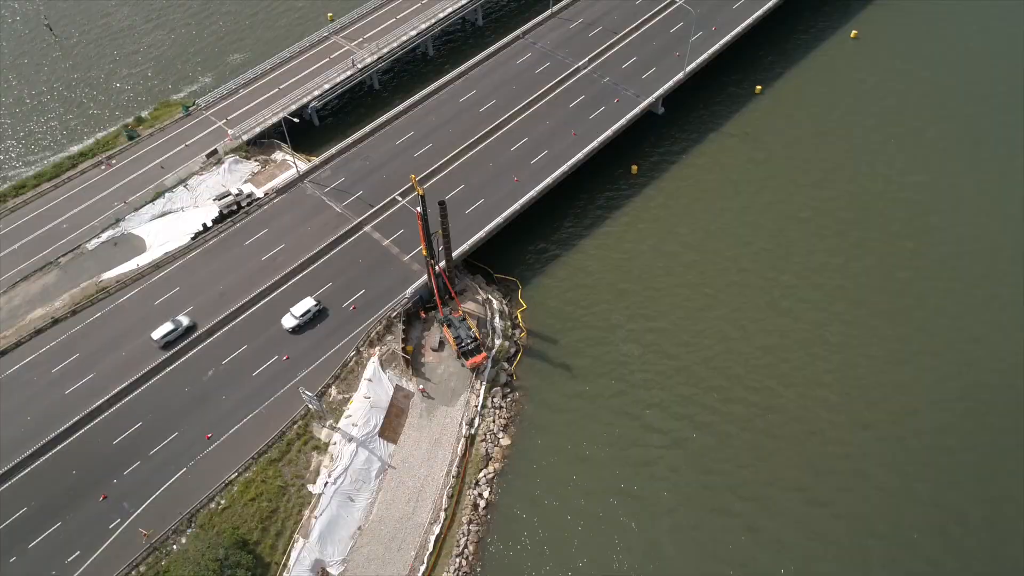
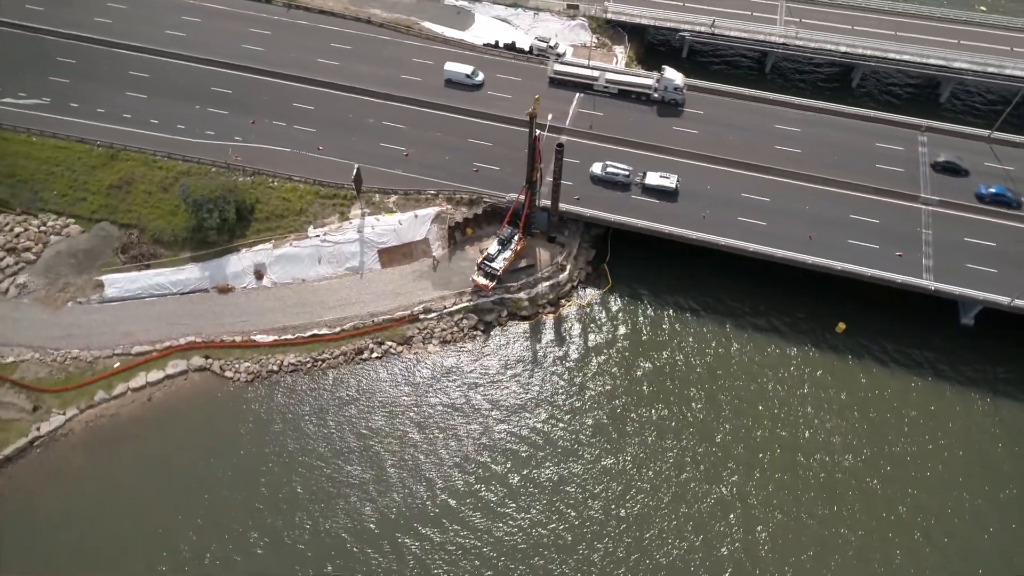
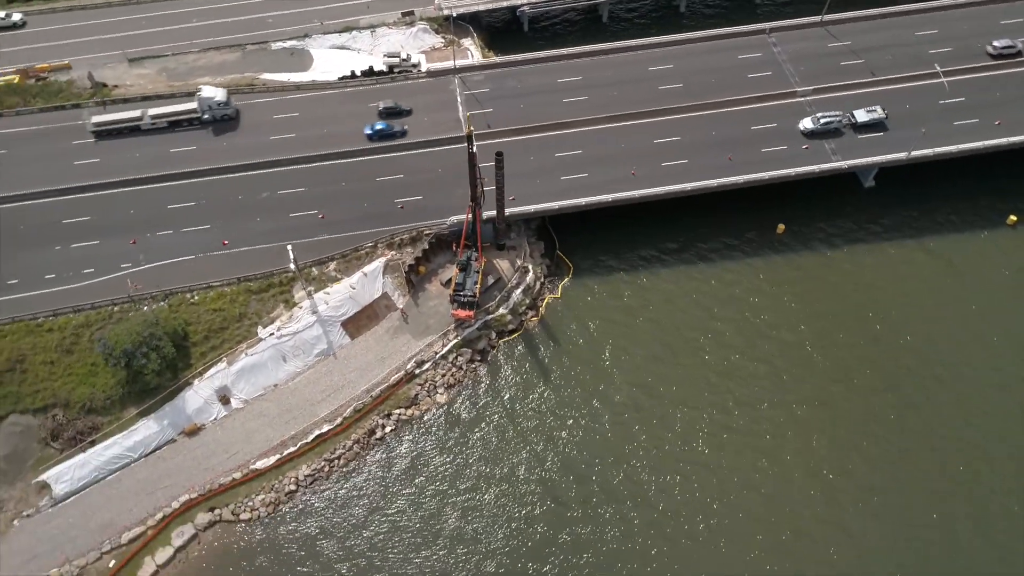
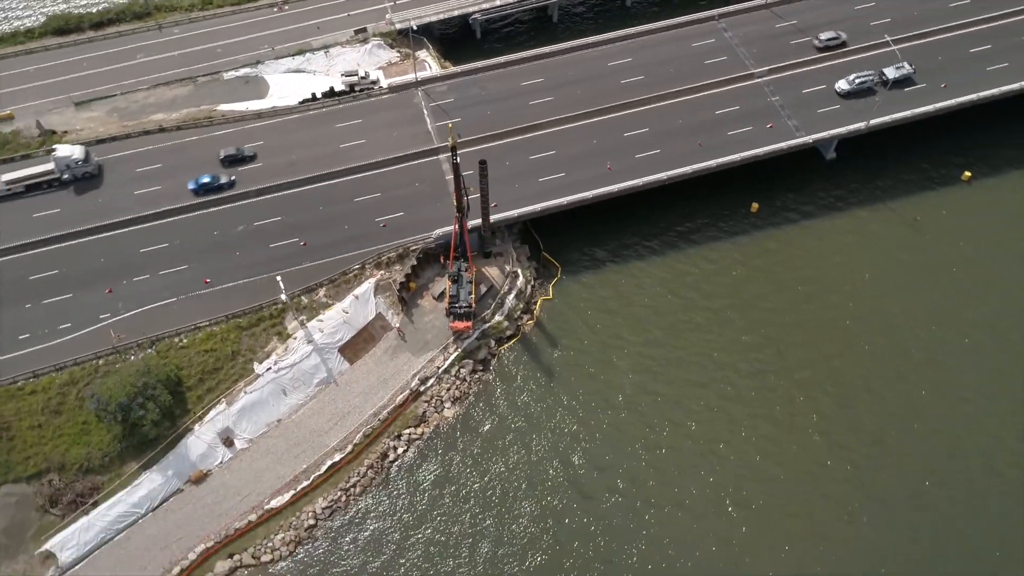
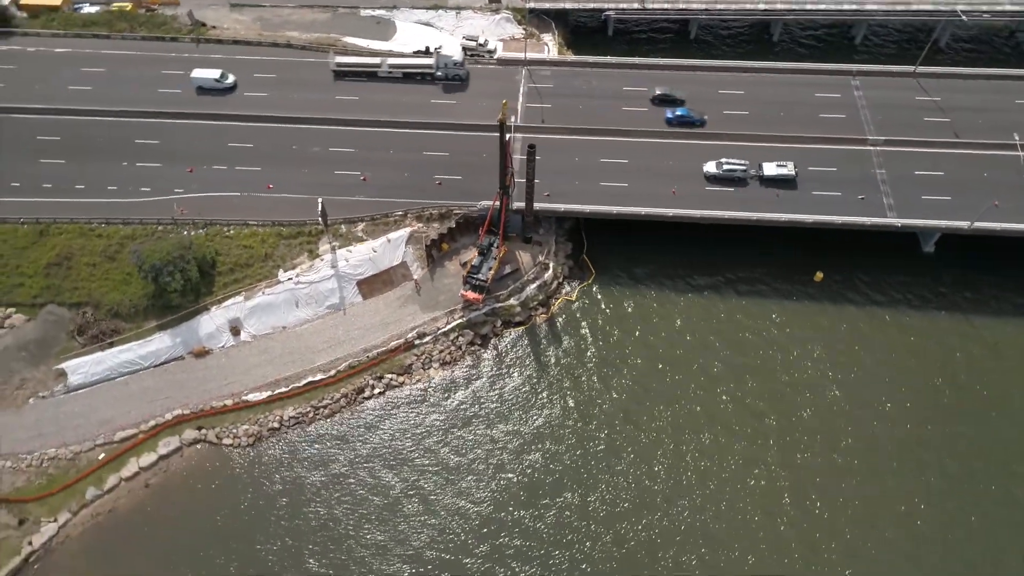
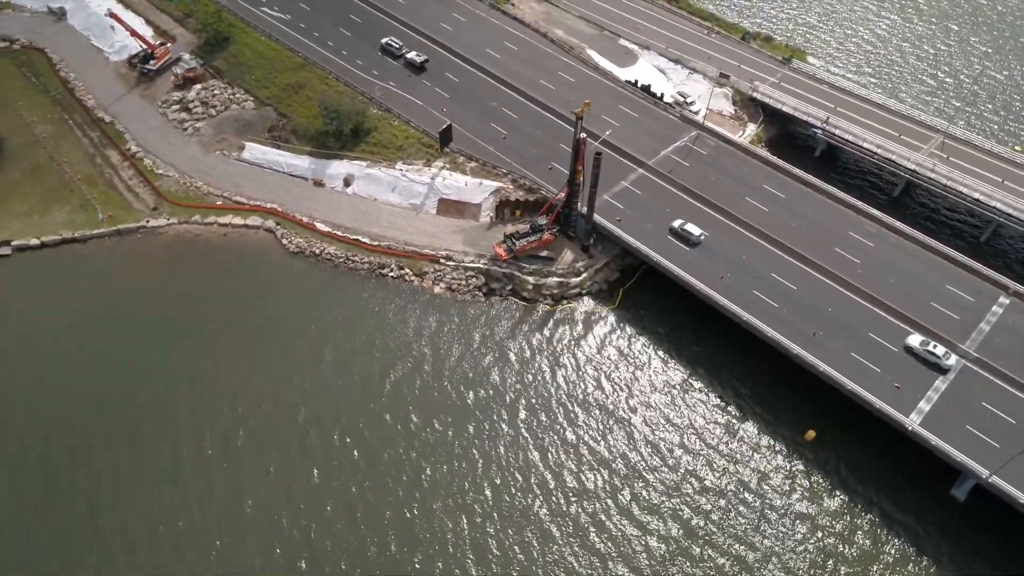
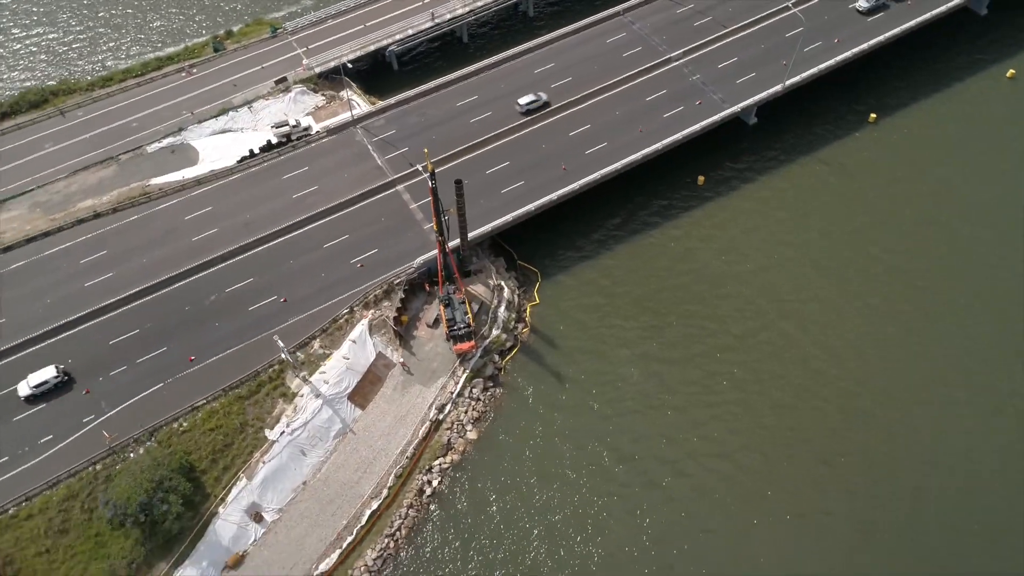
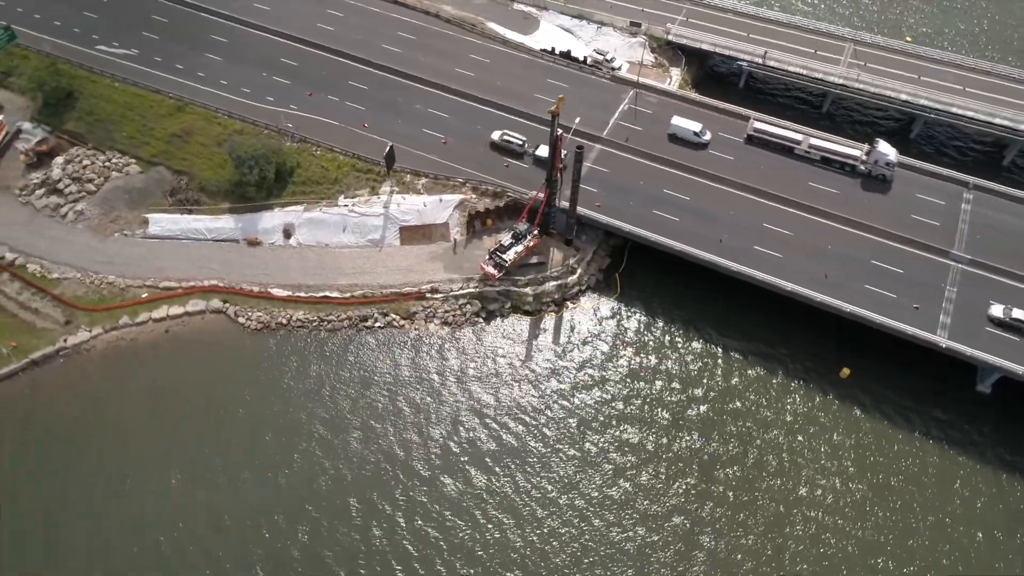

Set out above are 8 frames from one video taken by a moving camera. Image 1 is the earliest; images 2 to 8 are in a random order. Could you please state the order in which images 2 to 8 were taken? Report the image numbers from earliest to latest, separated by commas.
7, 4, 3, 5, 2, 8, 6
